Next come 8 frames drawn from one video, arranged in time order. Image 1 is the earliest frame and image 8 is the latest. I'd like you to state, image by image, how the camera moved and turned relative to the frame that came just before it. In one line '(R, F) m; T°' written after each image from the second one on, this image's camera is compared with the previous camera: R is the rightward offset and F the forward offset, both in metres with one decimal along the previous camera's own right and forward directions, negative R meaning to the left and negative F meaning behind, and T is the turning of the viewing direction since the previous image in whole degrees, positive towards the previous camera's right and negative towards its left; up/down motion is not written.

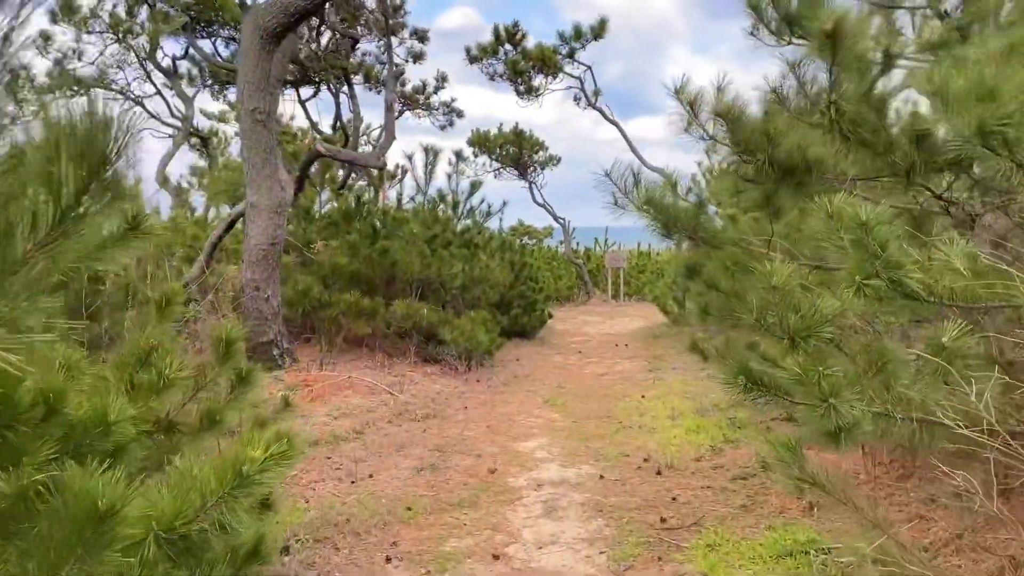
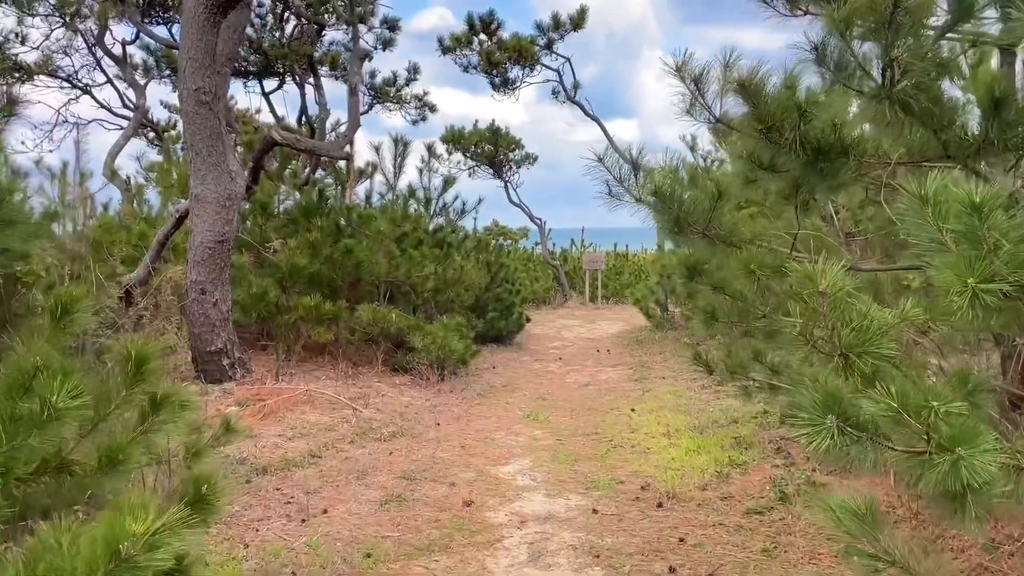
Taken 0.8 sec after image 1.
(0.0, +0.6) m; +2°
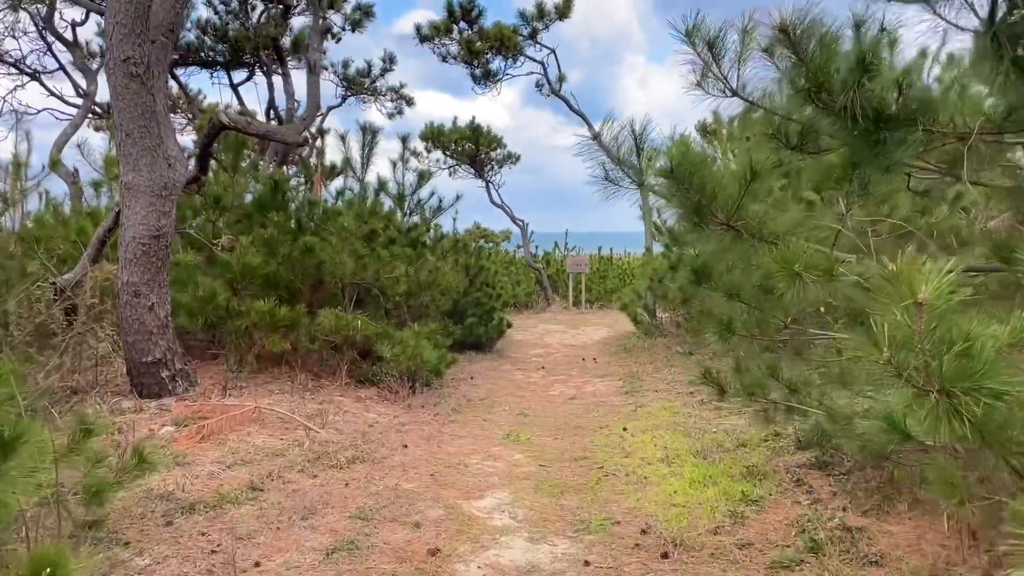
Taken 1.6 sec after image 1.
(0.0, +0.6) m; +1°
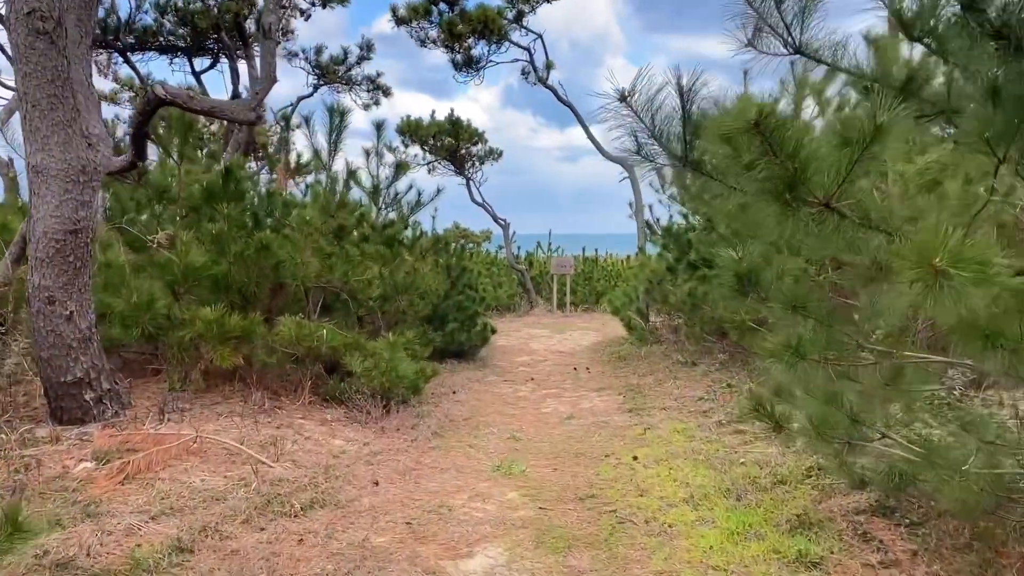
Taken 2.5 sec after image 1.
(-0.1, +0.7) m; +1°
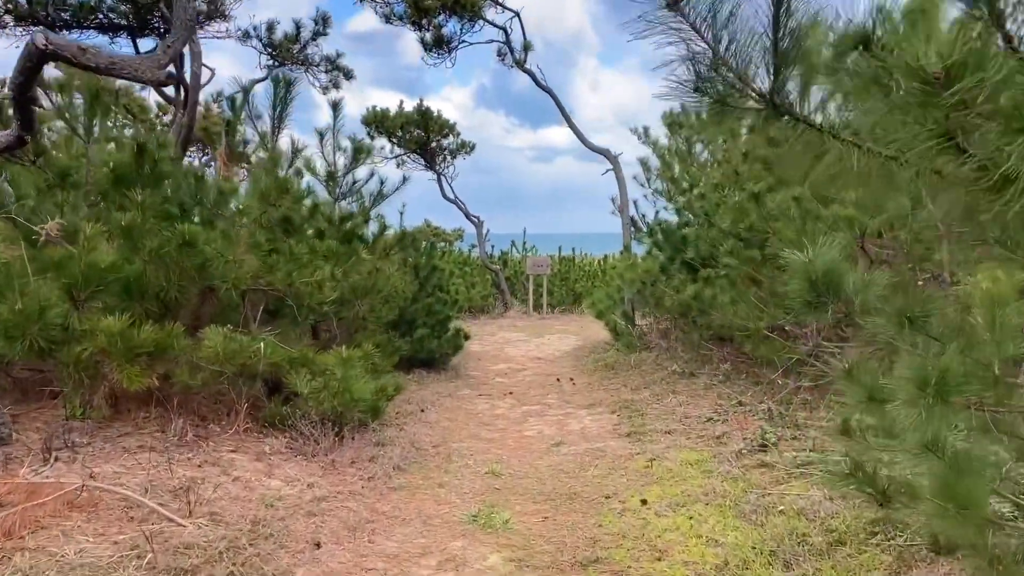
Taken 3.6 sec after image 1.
(0.0, +0.8) m; +2°
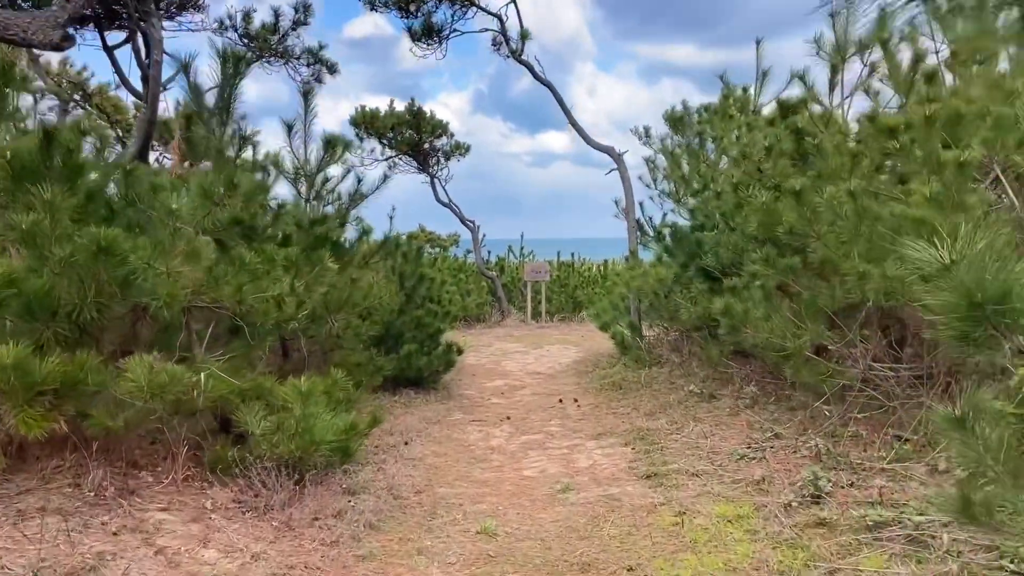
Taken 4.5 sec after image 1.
(0.0, +0.7) m; 0°
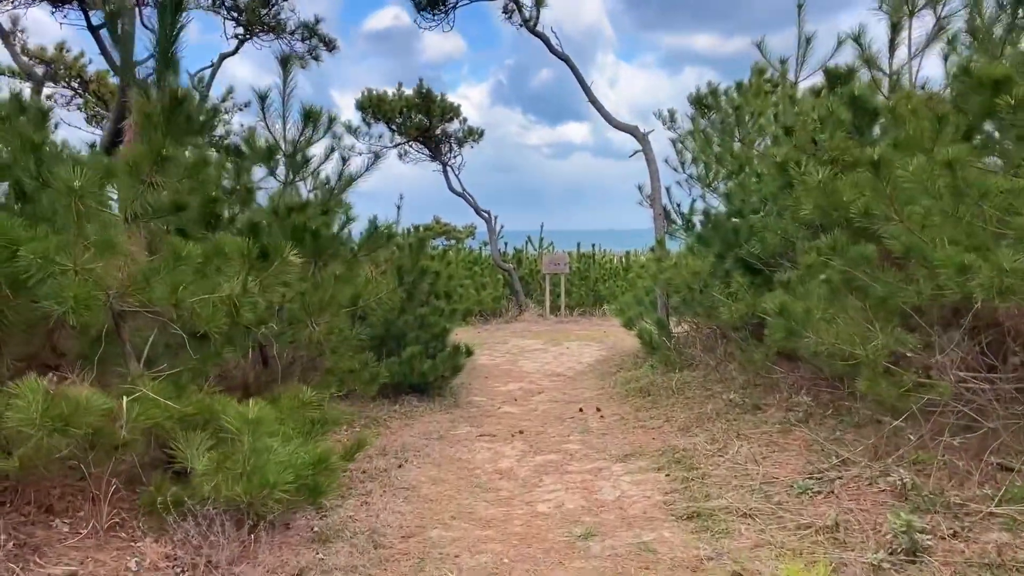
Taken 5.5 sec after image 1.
(0.0, +0.7) m; -1°
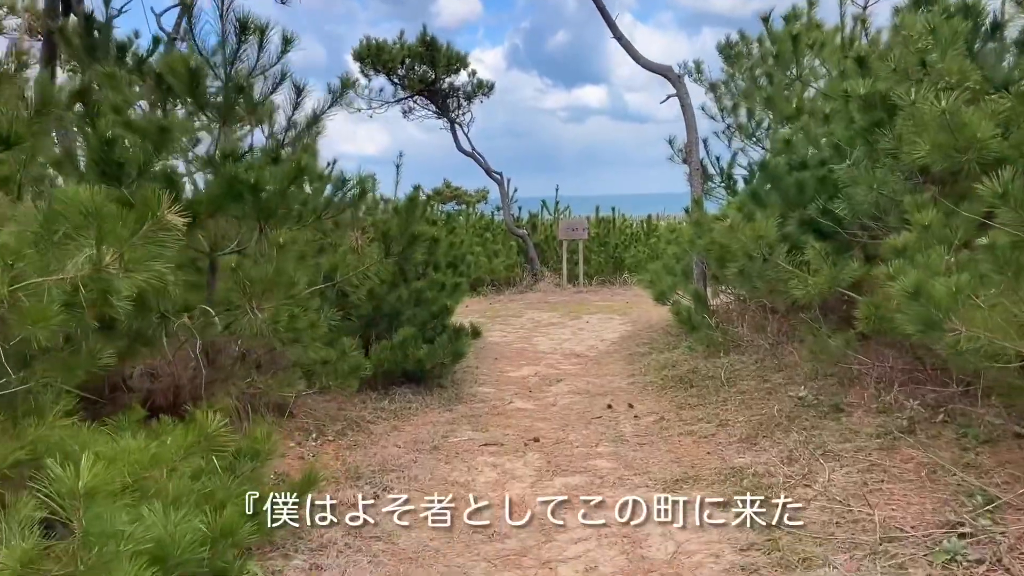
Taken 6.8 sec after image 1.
(0.0, +1.1) m; -1°
